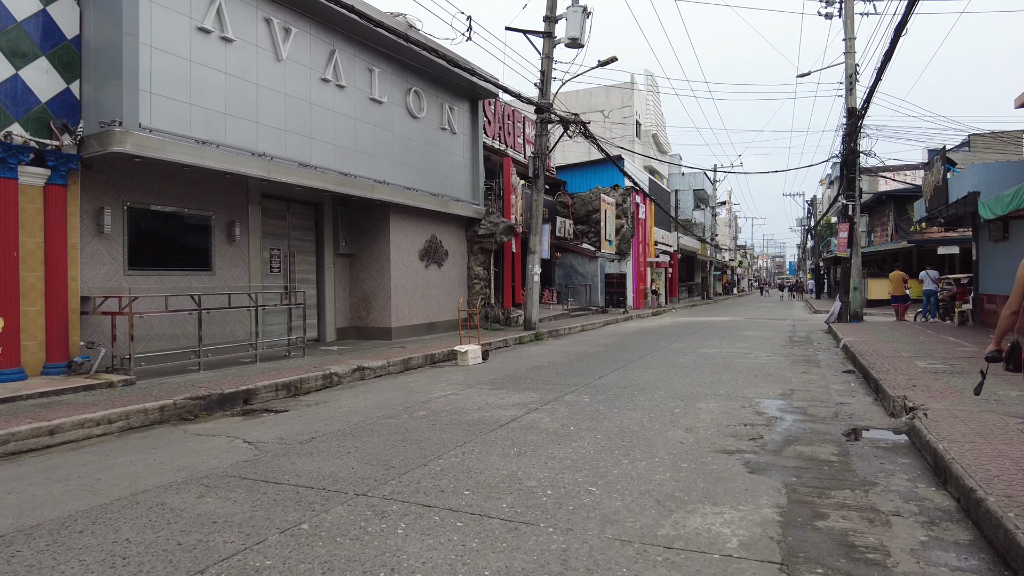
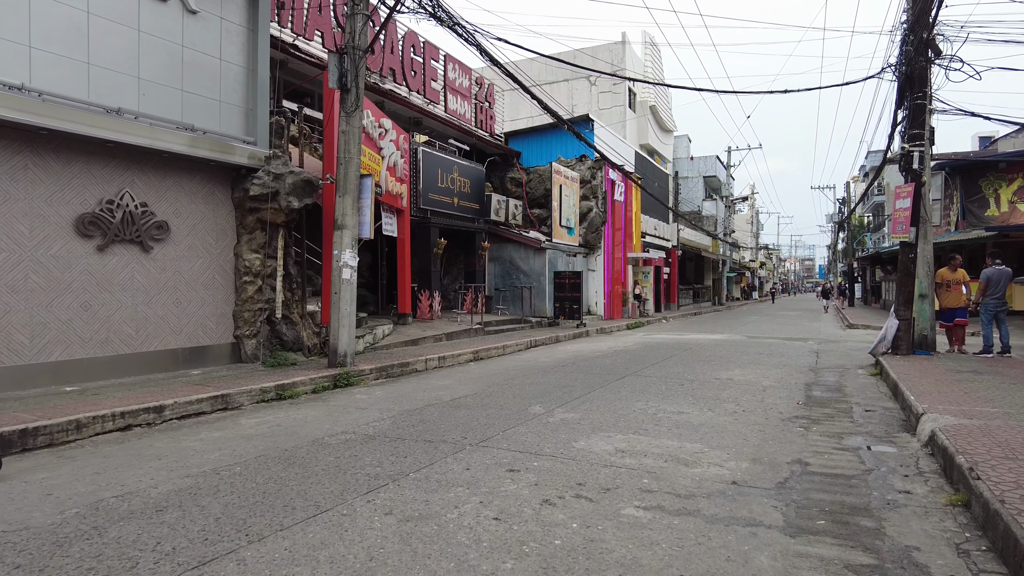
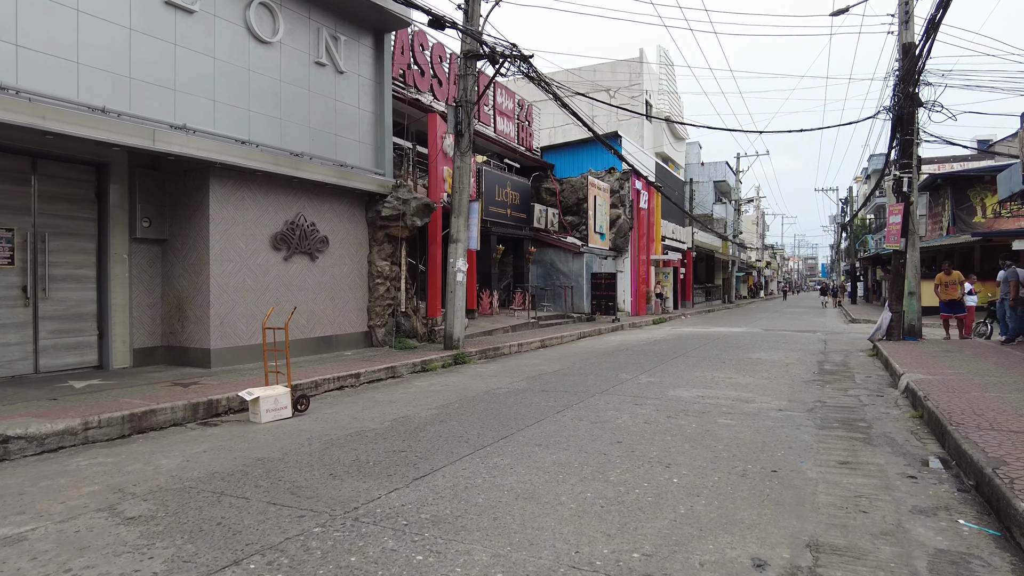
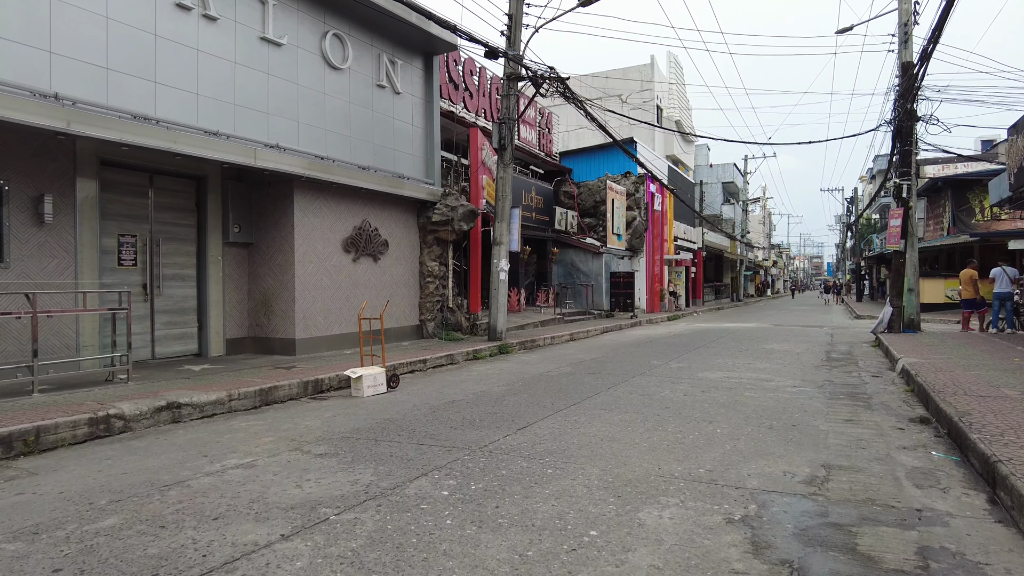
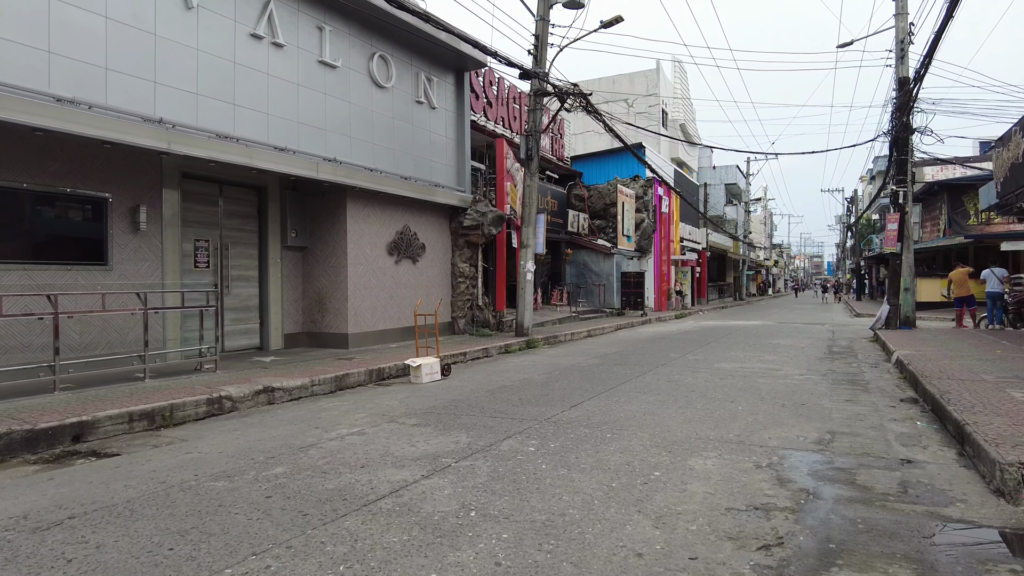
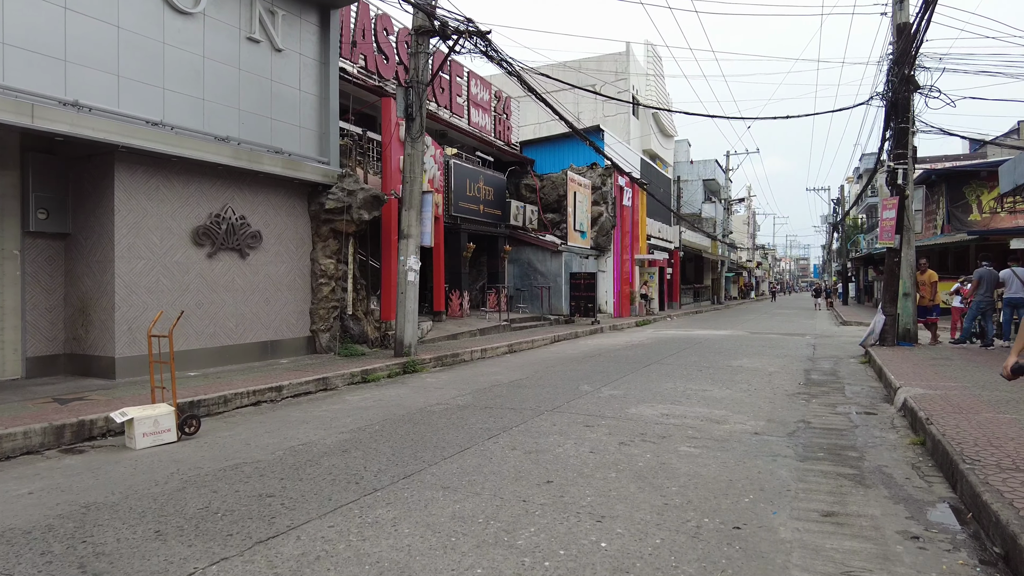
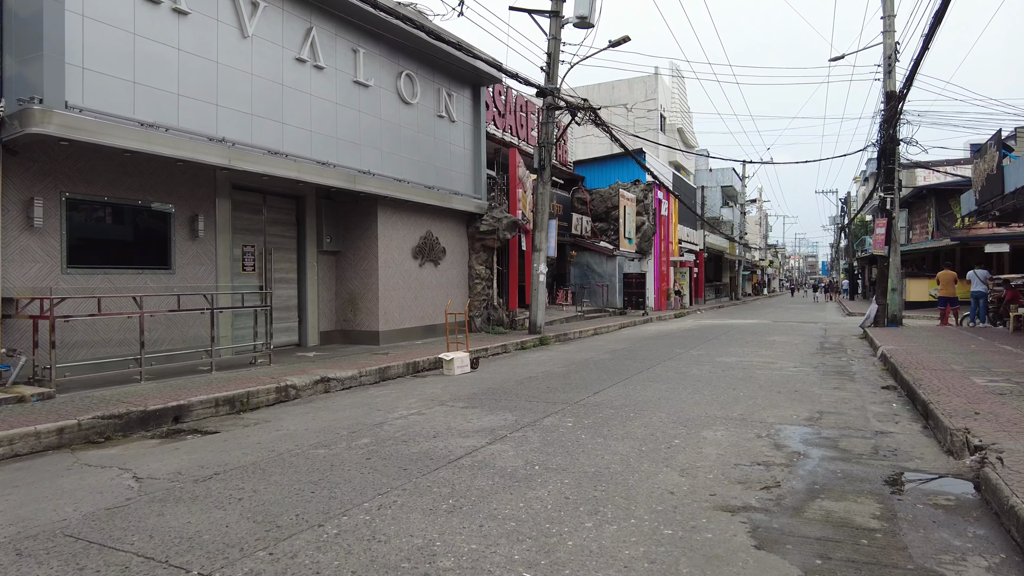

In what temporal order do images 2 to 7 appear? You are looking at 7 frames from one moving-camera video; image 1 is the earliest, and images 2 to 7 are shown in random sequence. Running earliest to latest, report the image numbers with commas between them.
7, 5, 4, 3, 6, 2
